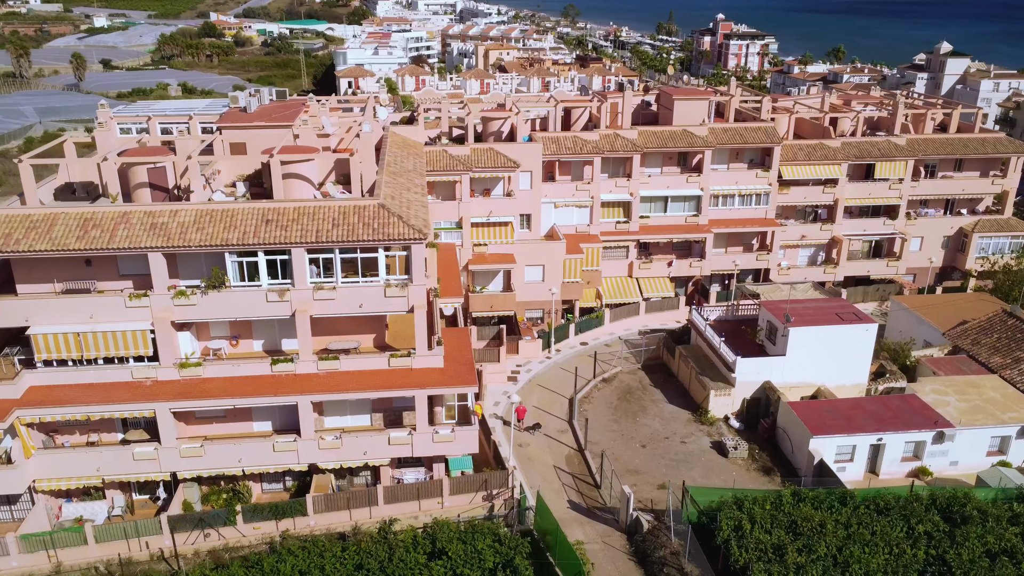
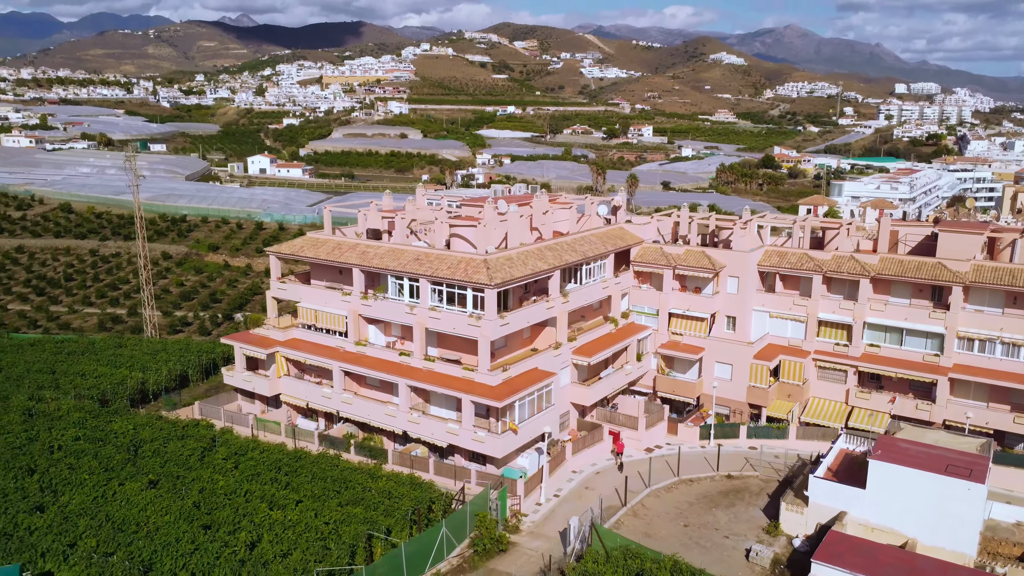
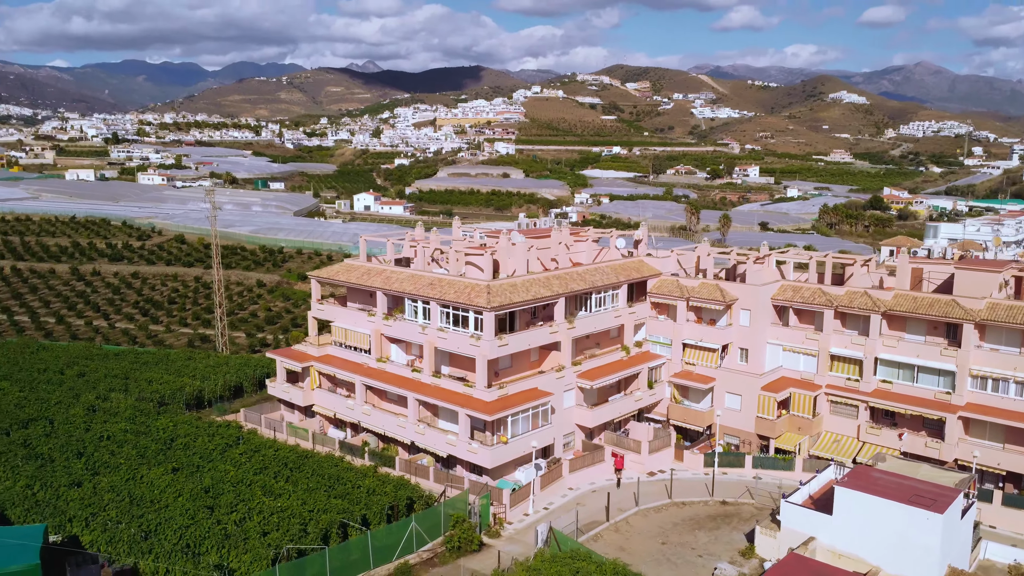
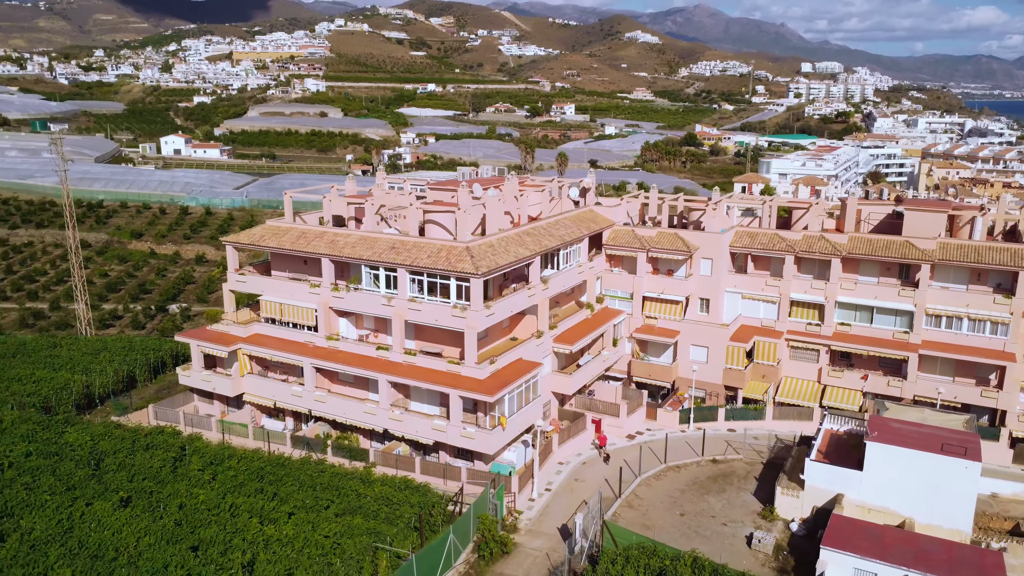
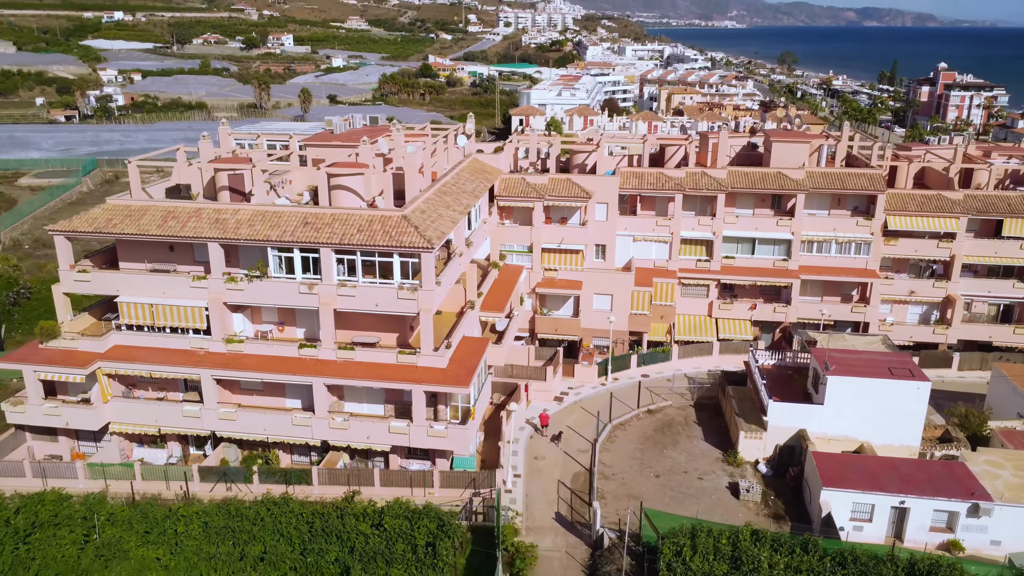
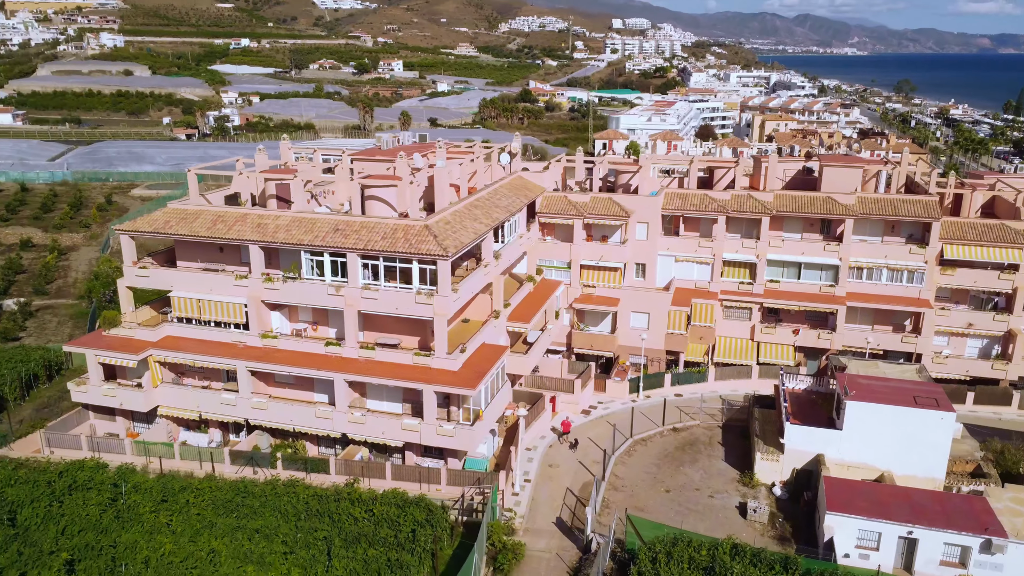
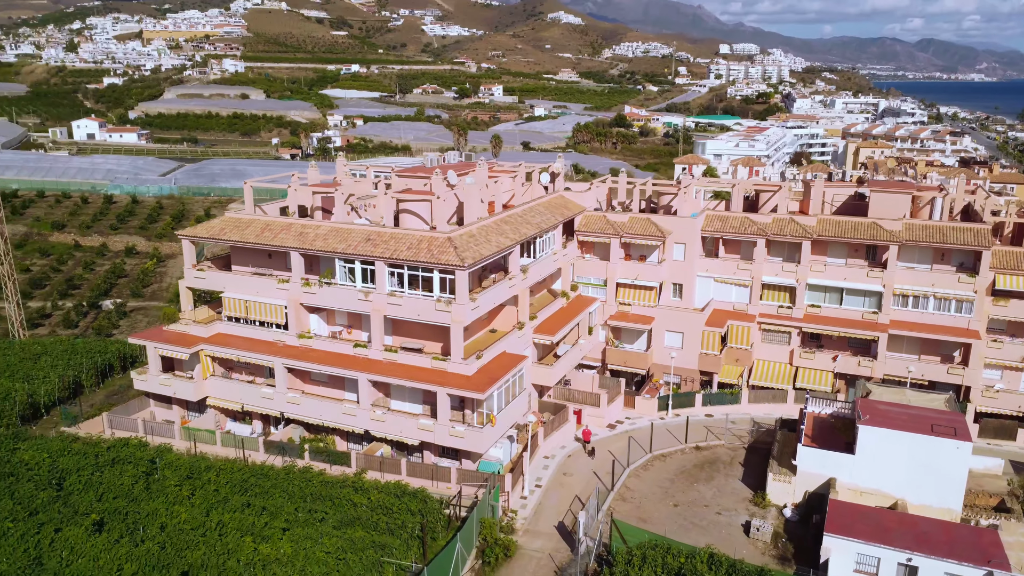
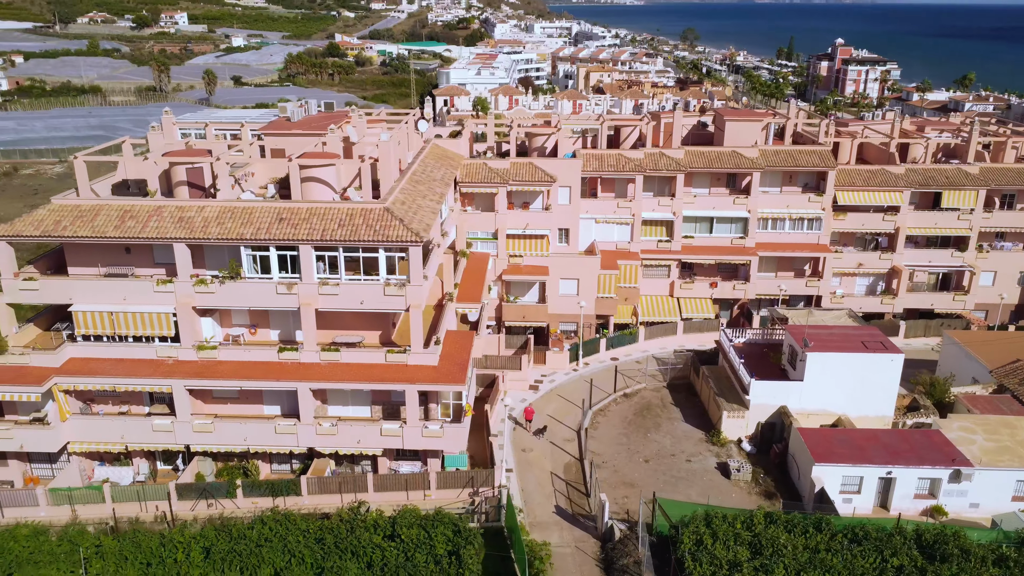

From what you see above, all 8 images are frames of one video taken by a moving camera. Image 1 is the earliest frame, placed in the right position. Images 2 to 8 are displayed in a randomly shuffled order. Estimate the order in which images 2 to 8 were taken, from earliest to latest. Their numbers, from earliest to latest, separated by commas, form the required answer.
8, 5, 6, 7, 4, 2, 3
